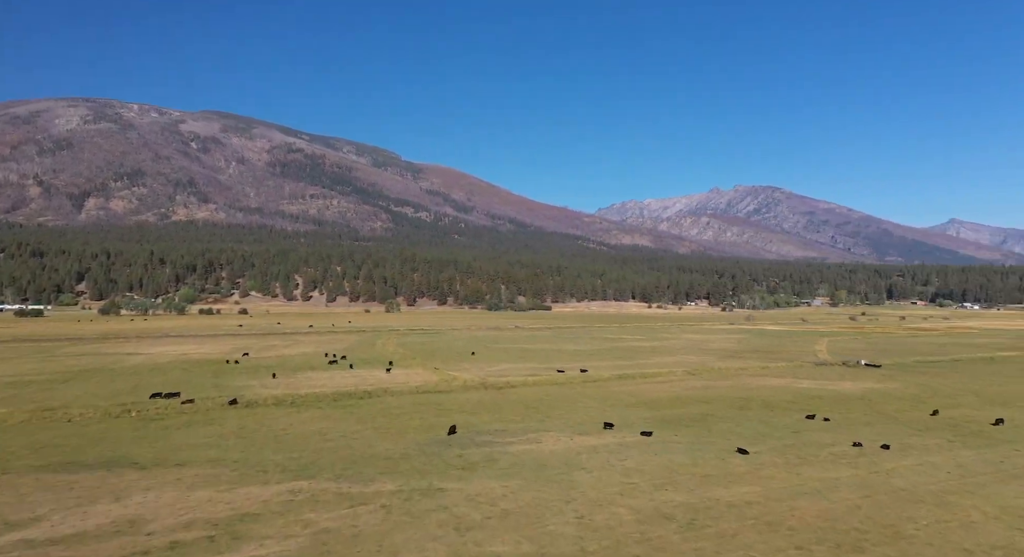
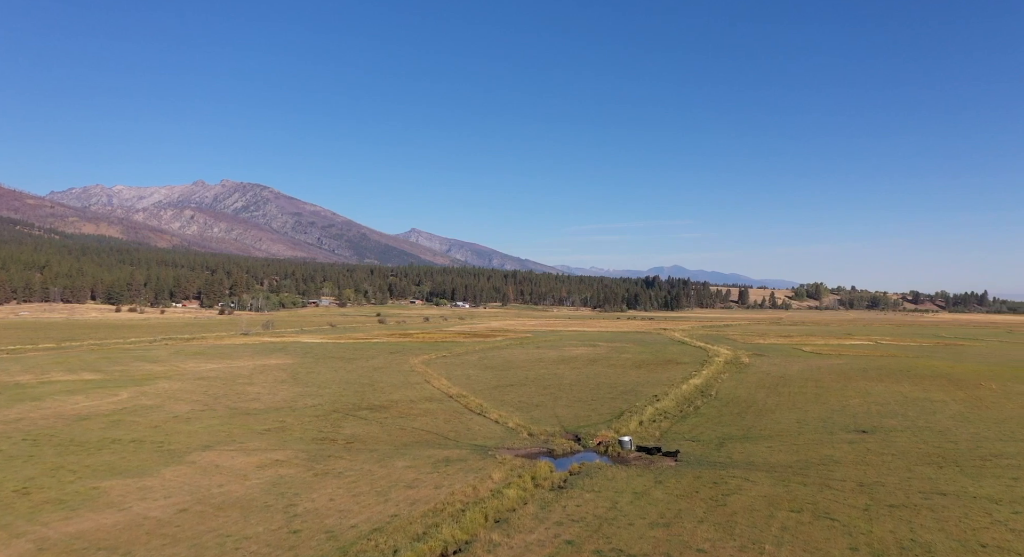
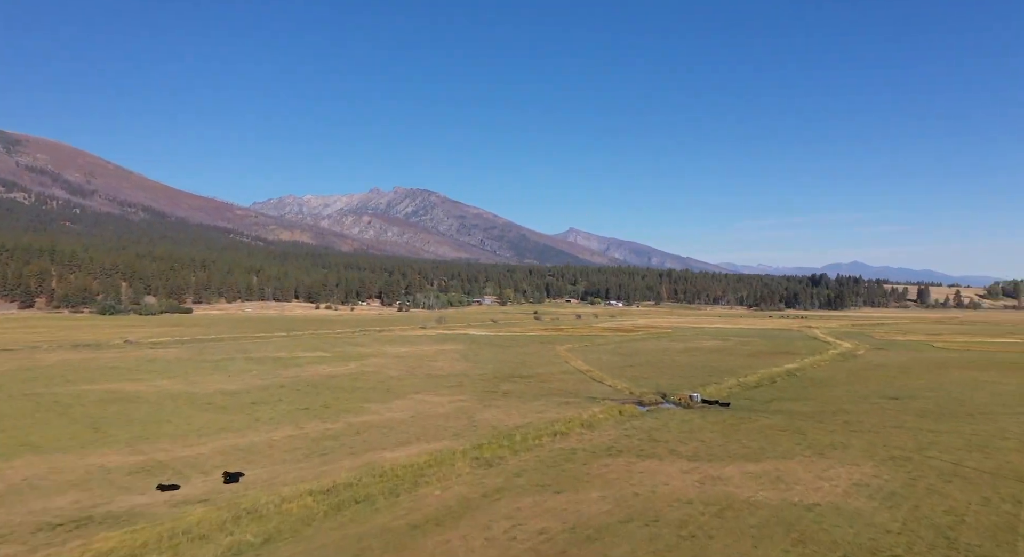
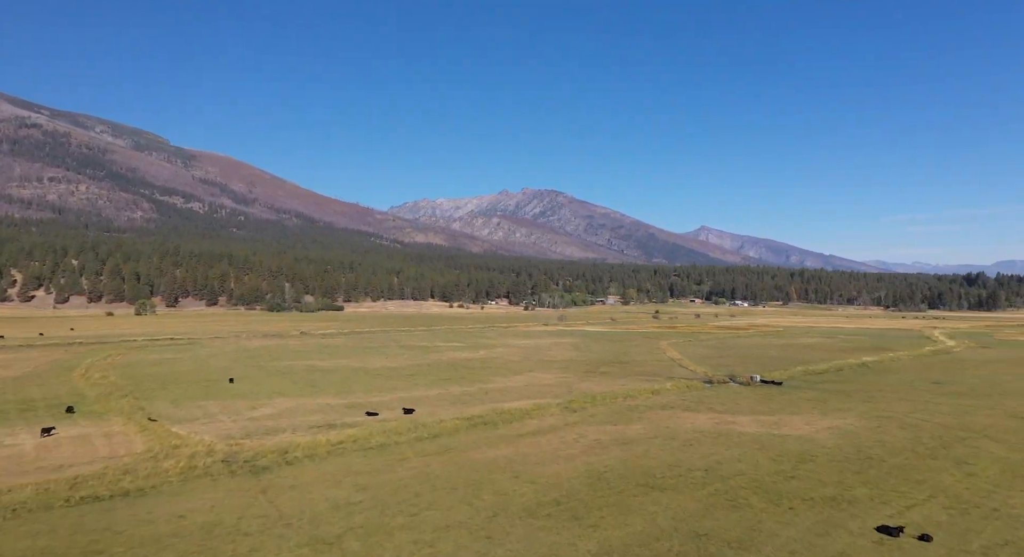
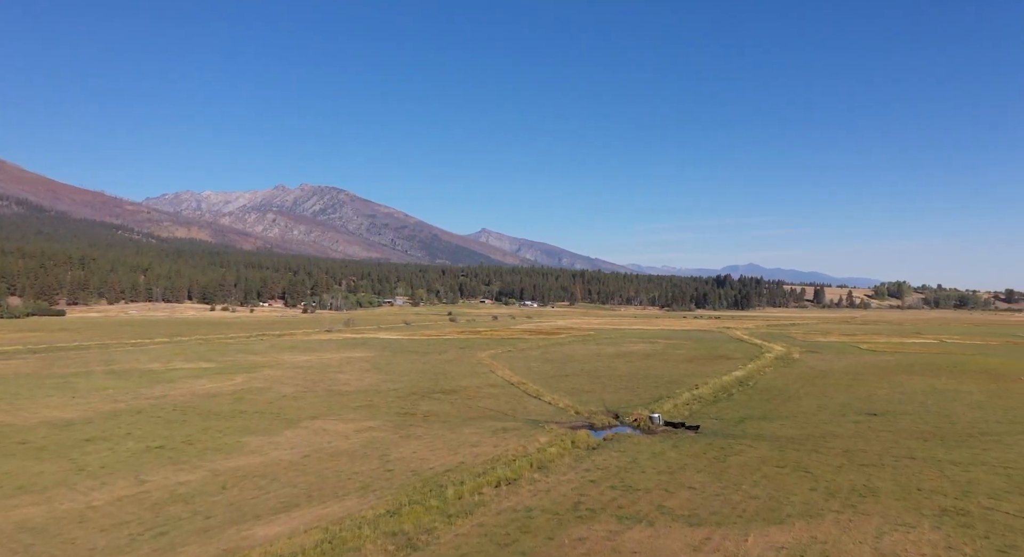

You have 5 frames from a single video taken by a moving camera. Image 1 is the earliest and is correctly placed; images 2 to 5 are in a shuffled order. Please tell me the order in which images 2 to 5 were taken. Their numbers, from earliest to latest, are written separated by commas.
4, 3, 5, 2
